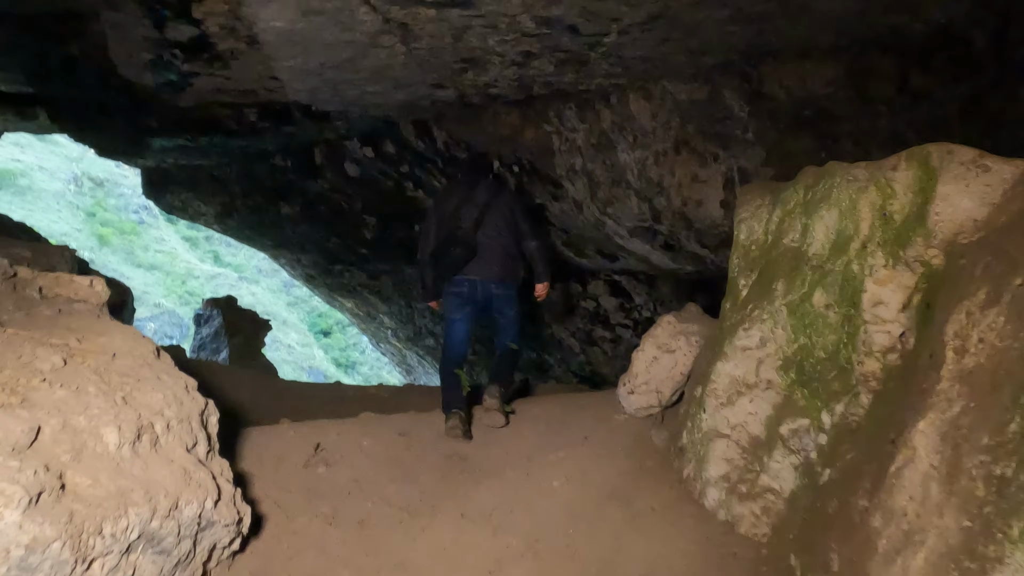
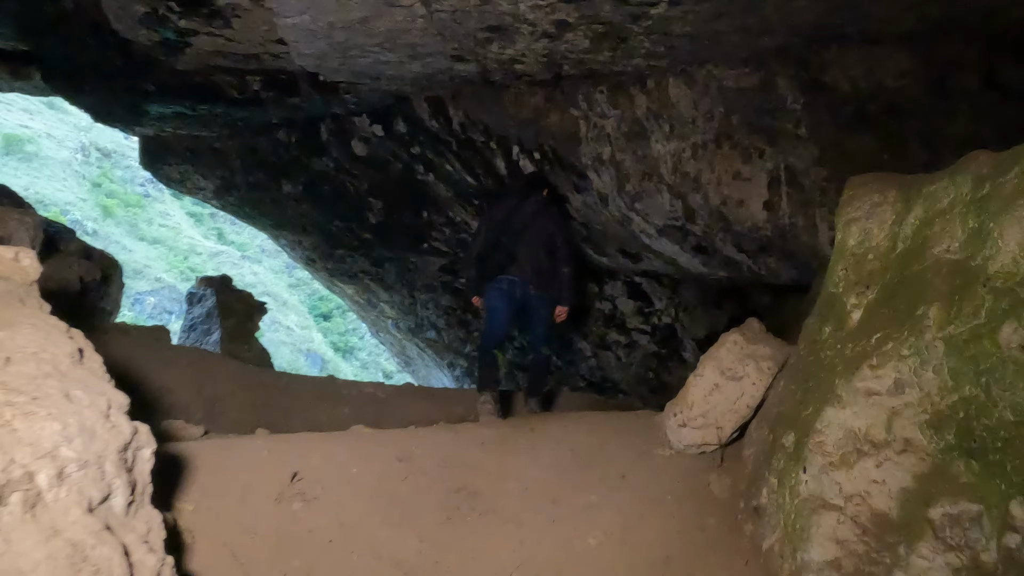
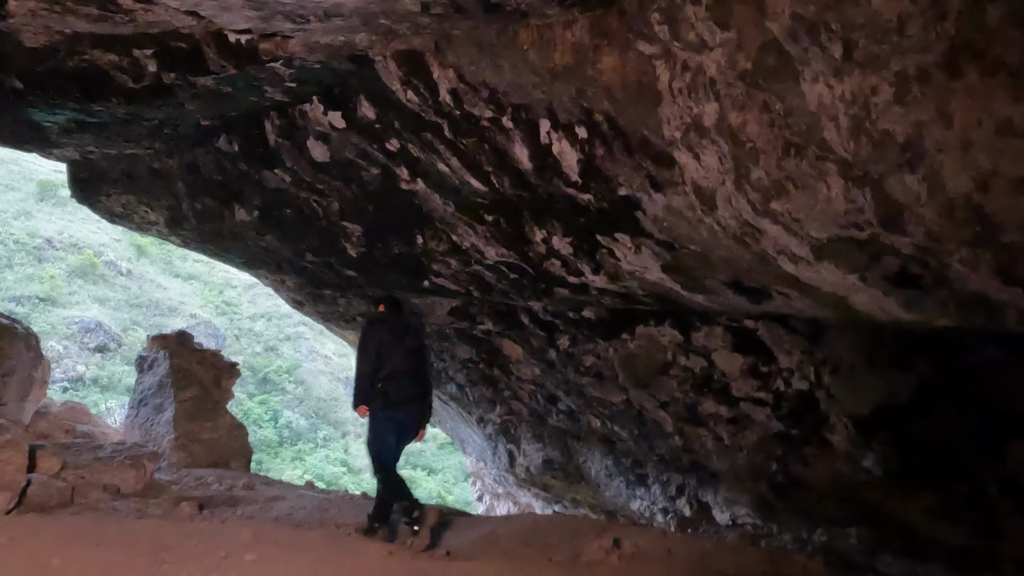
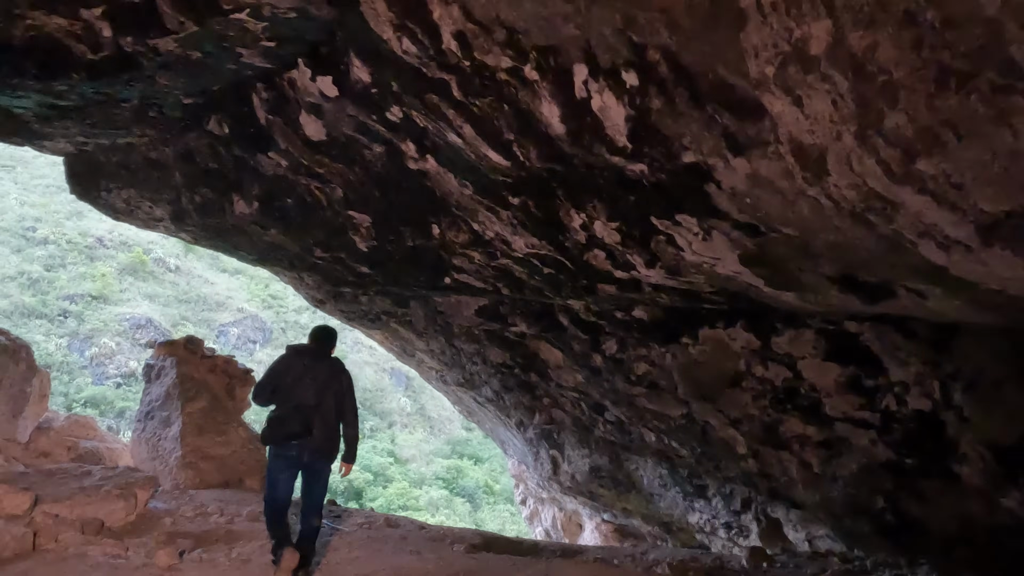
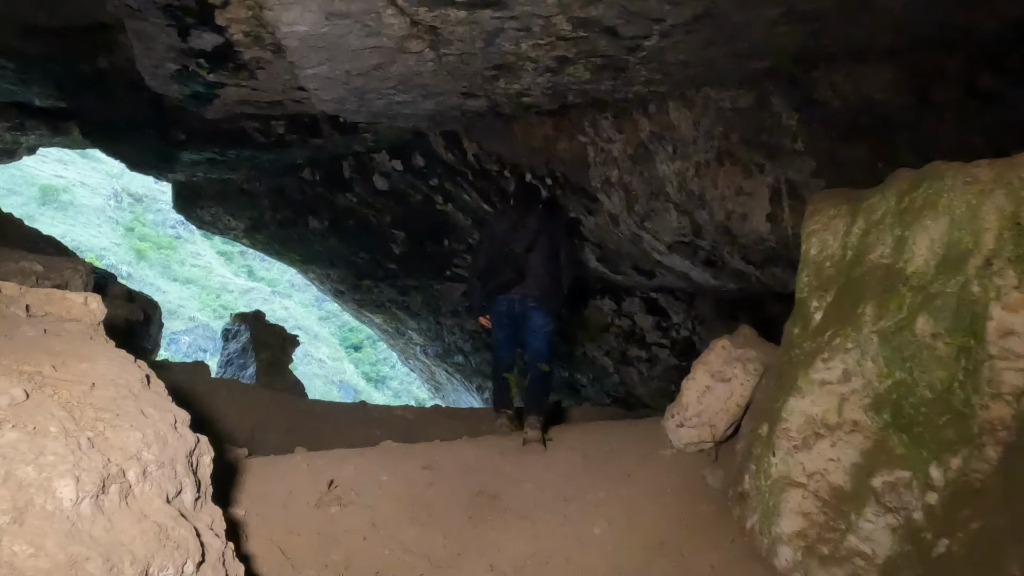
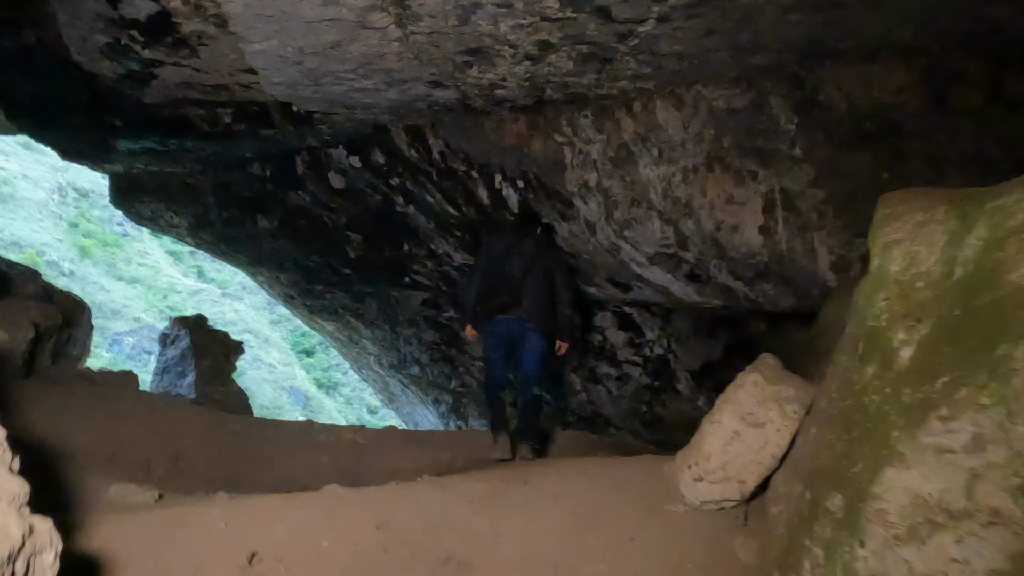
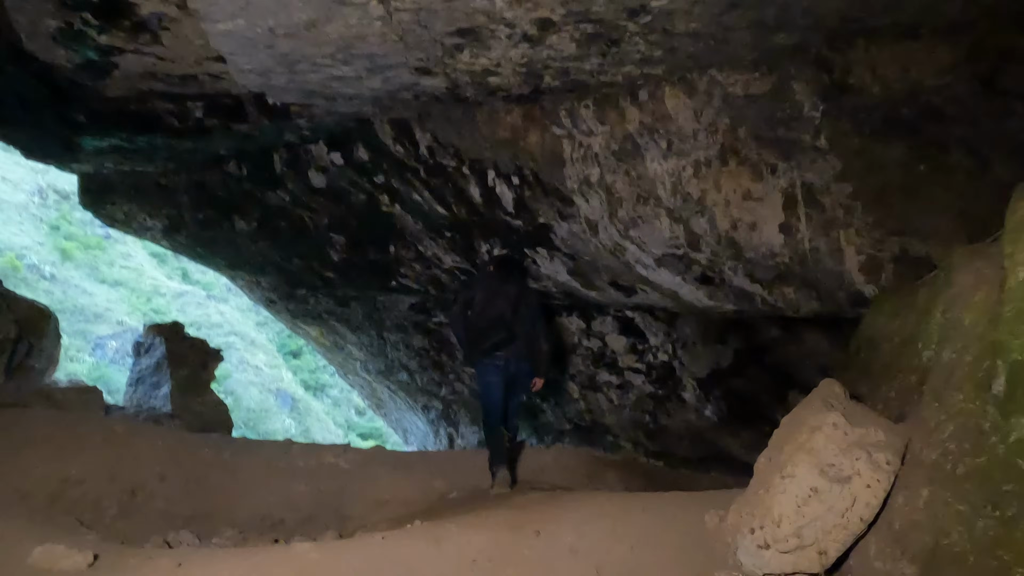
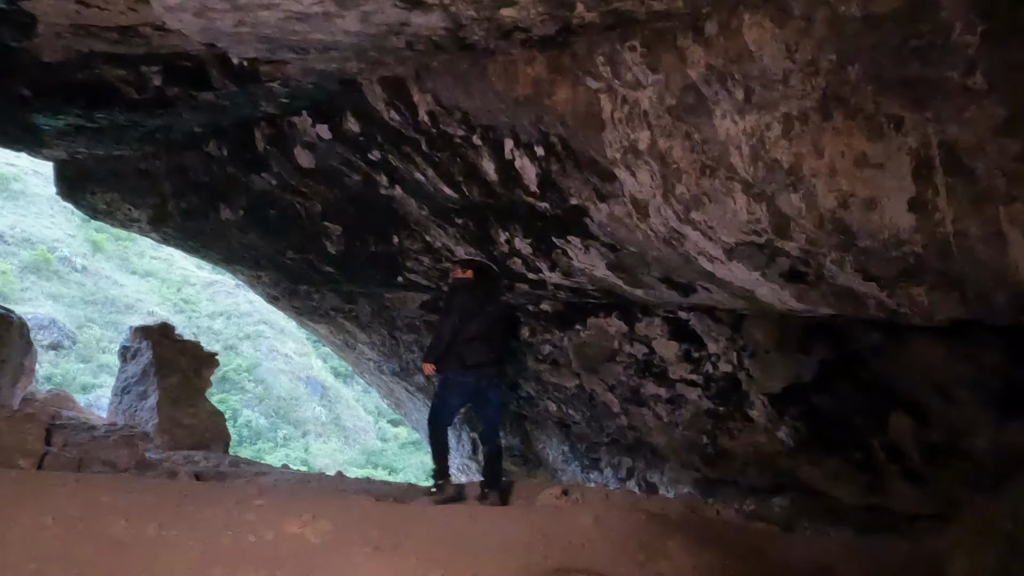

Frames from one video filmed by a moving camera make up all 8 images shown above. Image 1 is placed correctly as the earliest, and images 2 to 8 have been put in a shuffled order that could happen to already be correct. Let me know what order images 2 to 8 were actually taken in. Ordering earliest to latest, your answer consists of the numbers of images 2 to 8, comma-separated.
5, 2, 6, 7, 8, 3, 4
